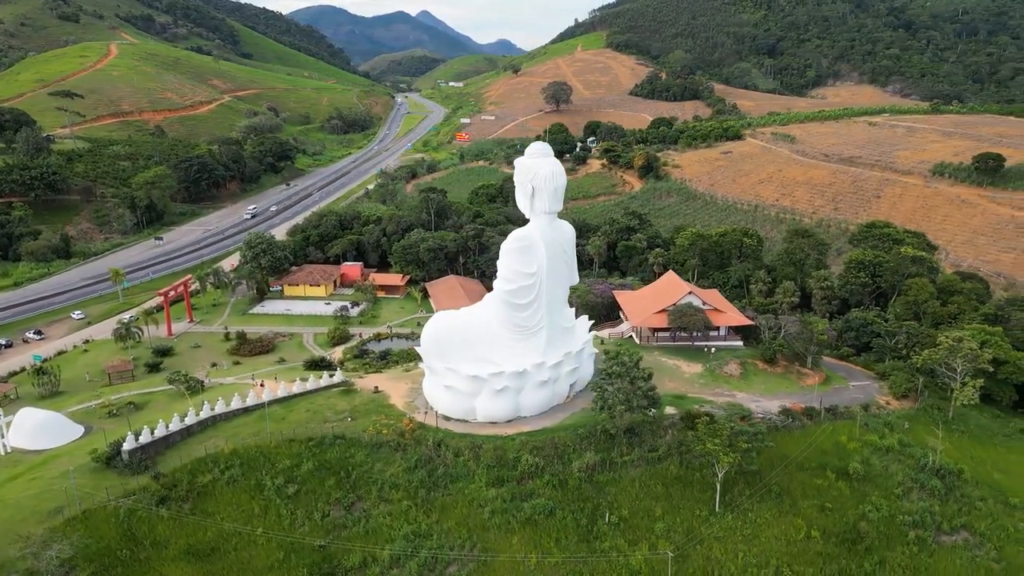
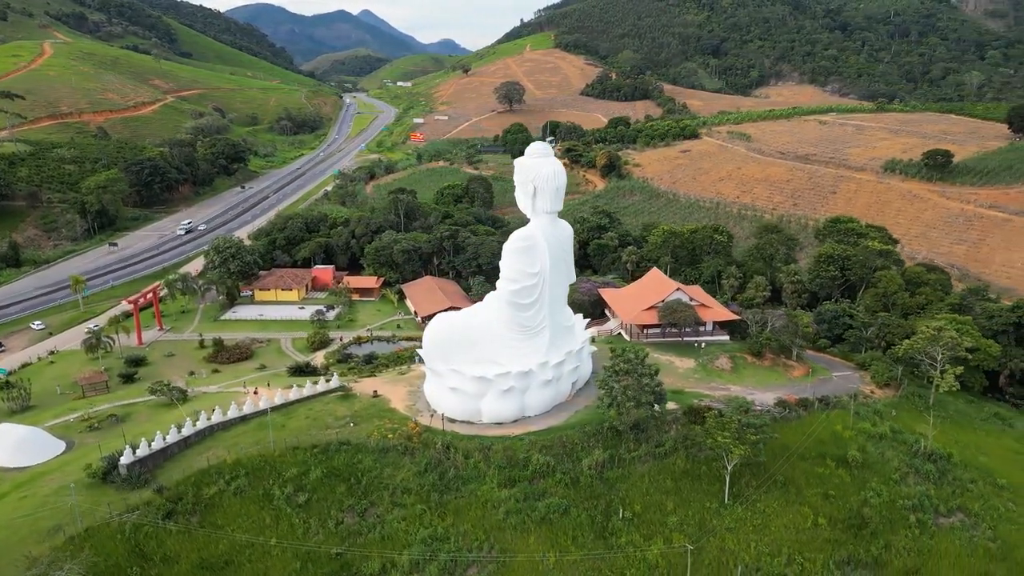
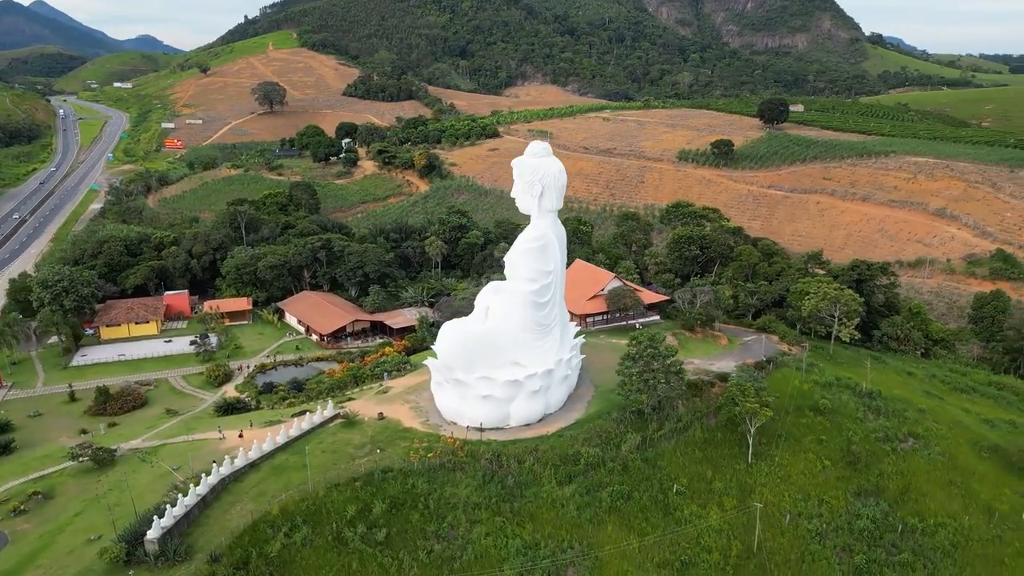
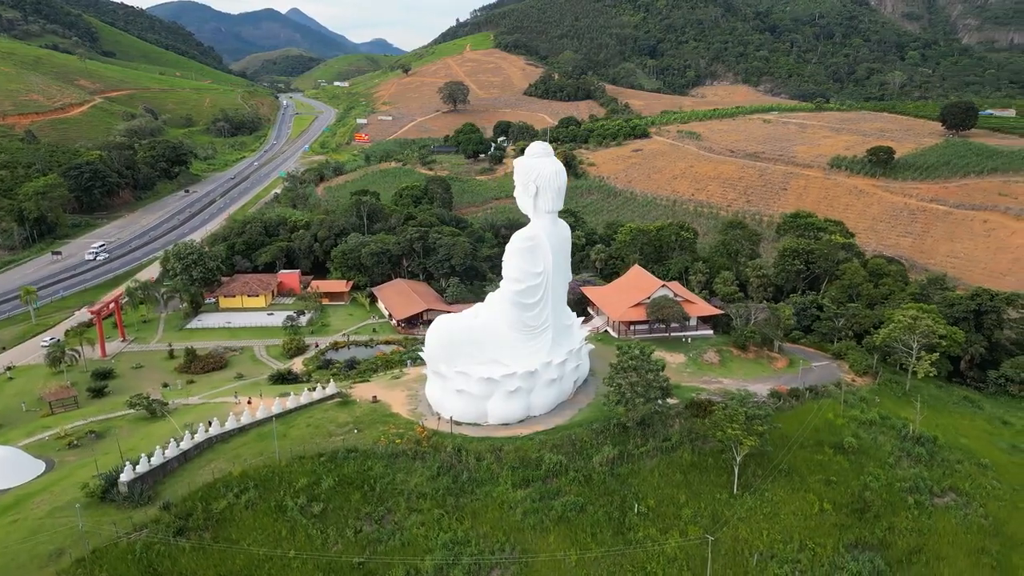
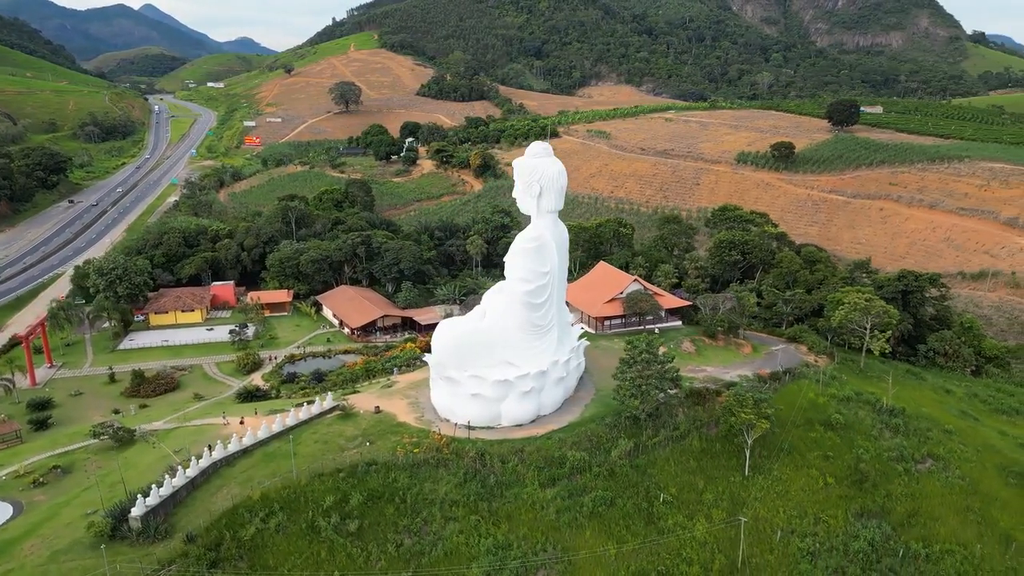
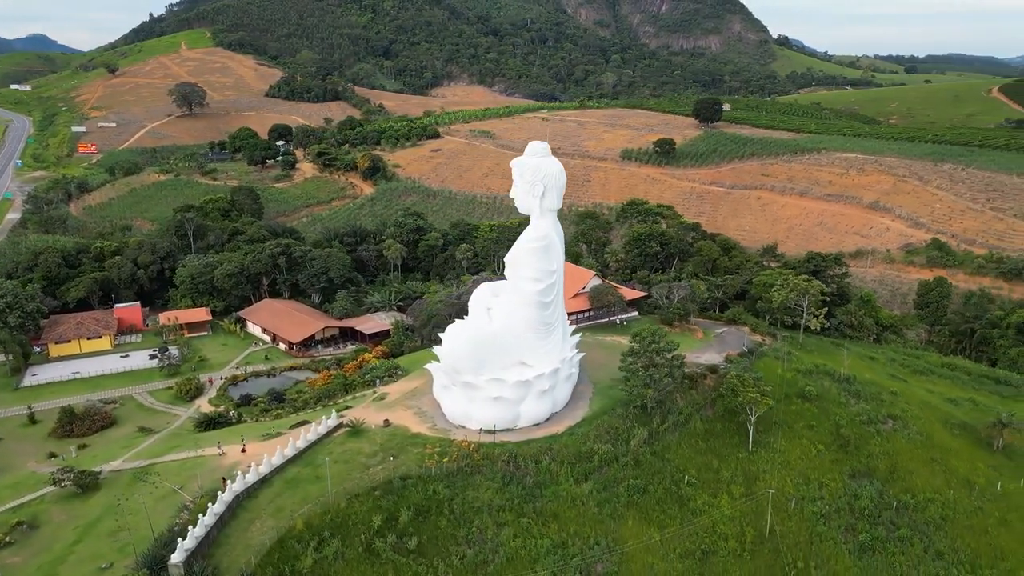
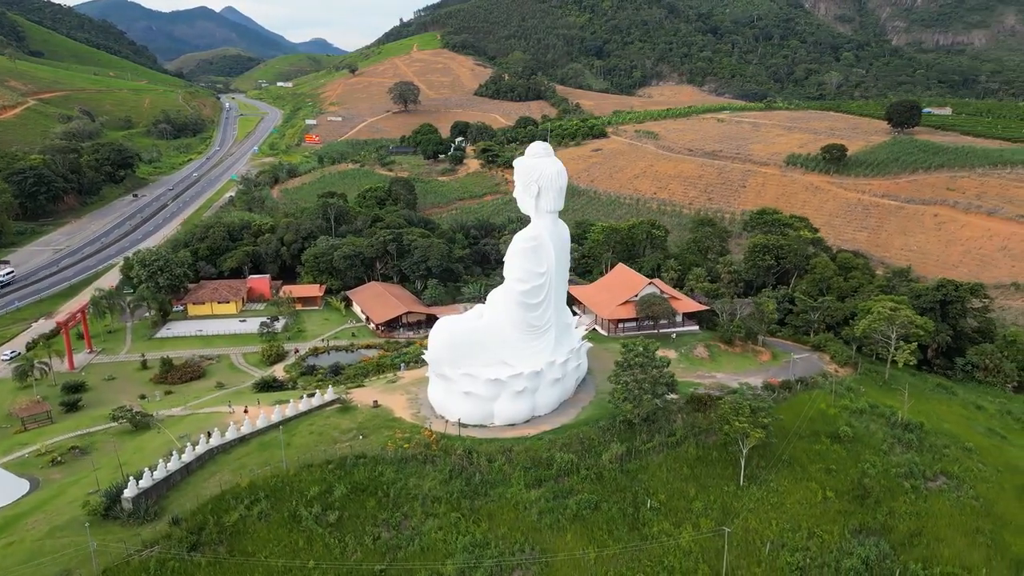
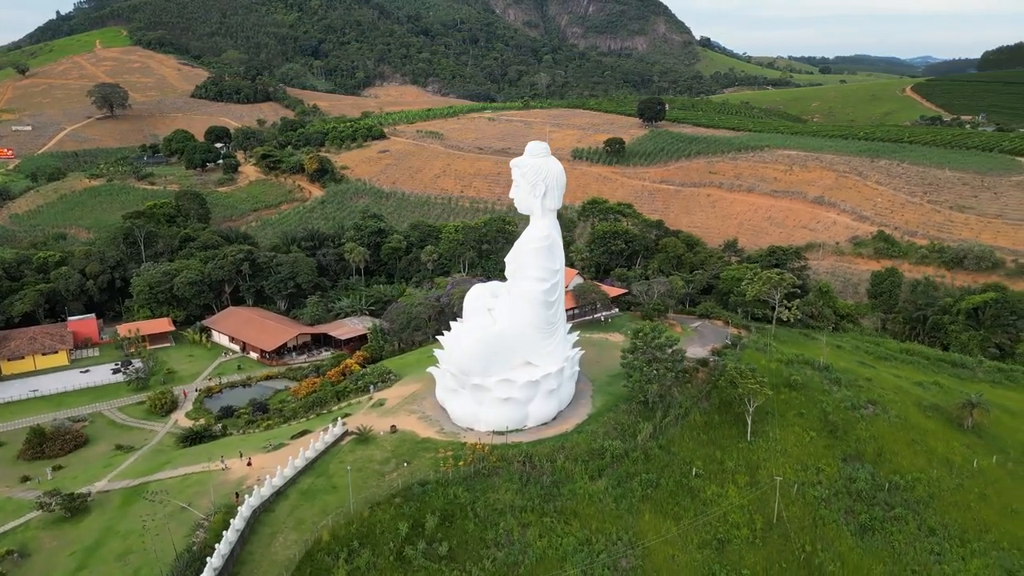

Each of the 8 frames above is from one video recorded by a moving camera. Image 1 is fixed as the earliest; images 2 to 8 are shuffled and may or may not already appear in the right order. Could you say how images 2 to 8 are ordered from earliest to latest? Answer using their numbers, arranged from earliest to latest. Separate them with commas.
2, 4, 7, 5, 3, 6, 8
